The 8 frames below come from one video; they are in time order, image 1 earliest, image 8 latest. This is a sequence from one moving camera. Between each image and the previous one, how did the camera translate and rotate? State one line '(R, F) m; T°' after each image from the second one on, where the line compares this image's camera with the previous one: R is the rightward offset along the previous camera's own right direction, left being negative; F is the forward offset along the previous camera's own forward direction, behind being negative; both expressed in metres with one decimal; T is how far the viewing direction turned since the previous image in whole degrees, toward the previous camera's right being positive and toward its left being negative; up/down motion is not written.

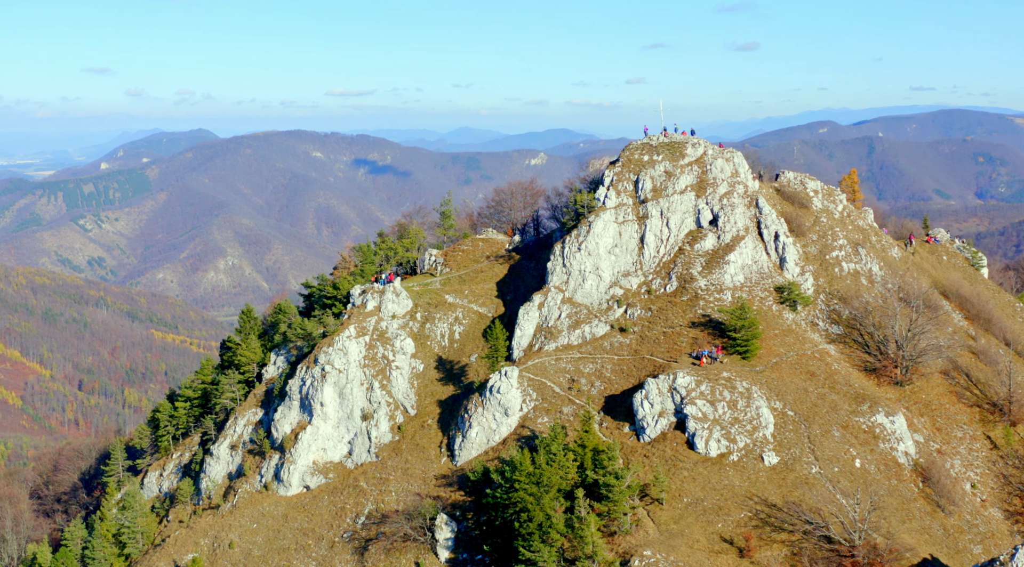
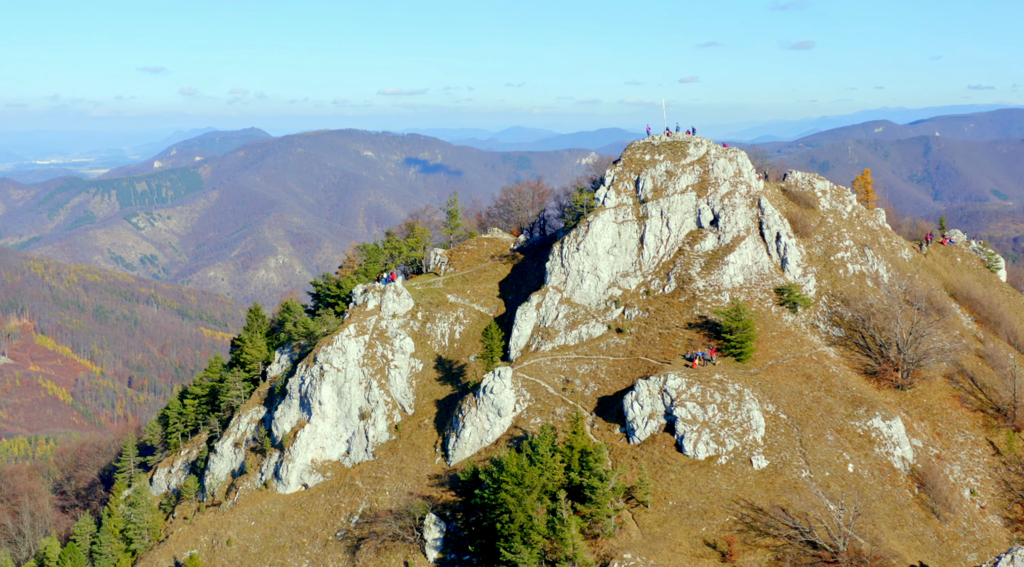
(+4.3, +0.7) m; -2°
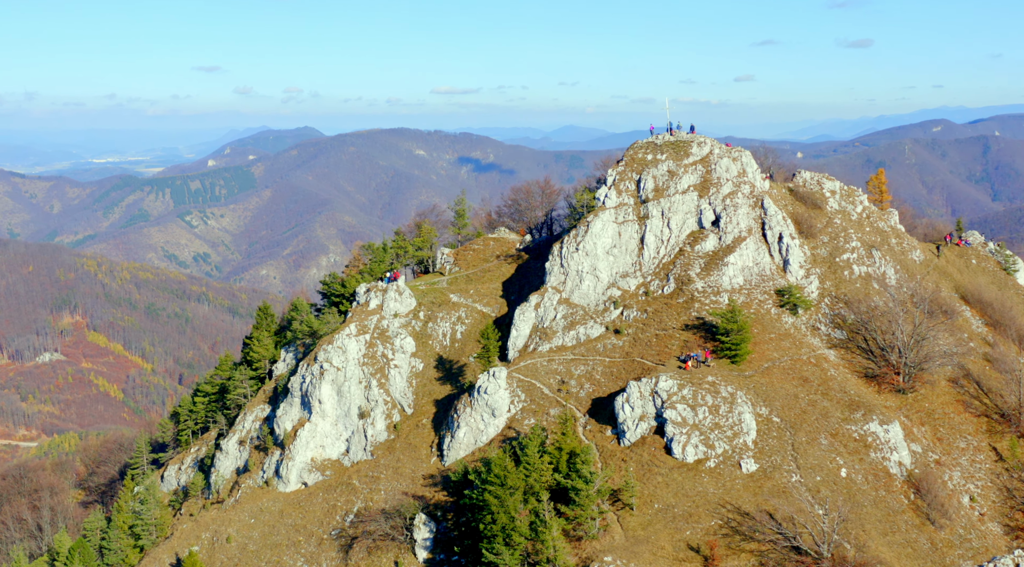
(+4.3, +0.7) m; -2°
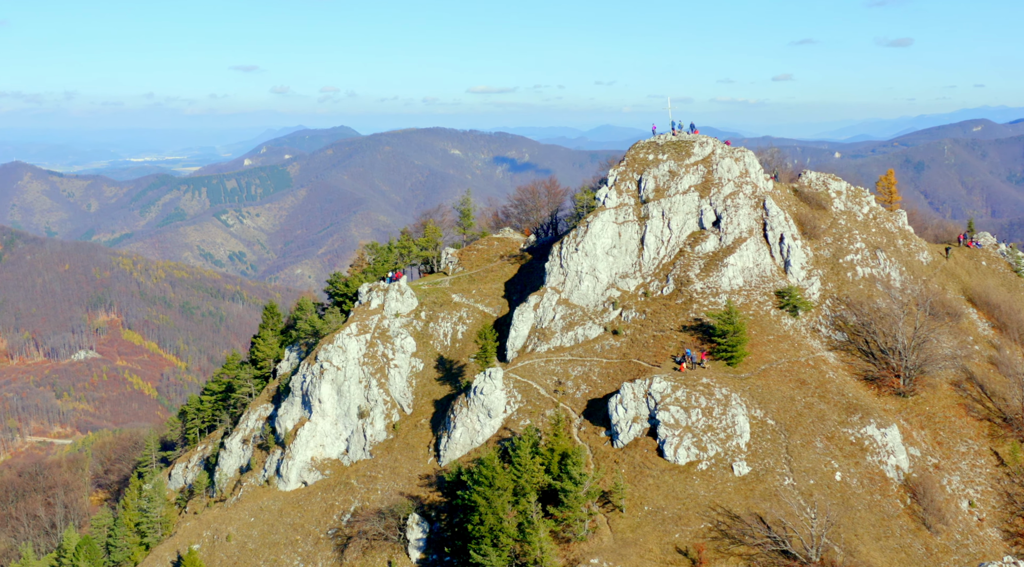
(+2.9, +0.4) m; -1°
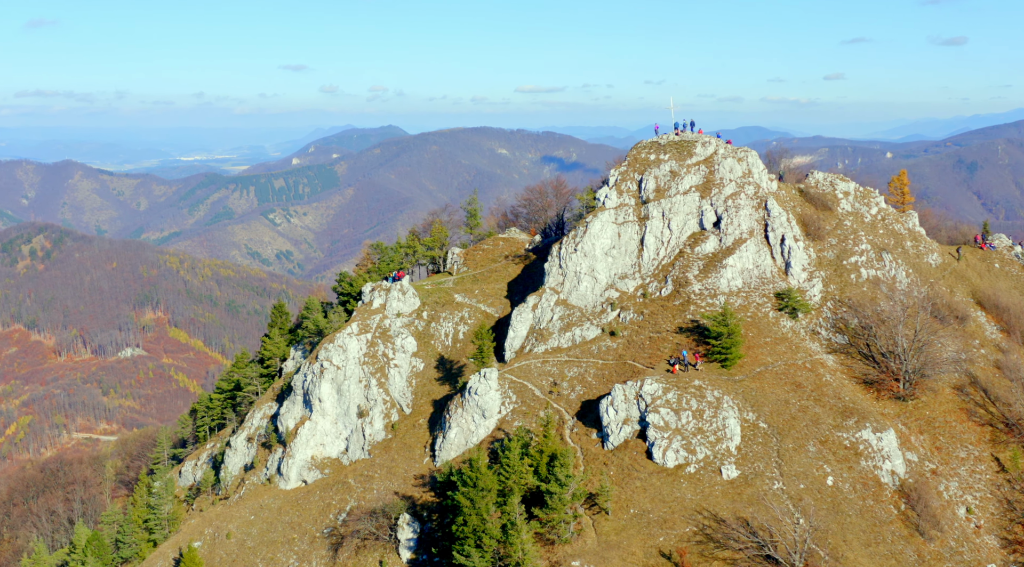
(+3.9, +0.5) m; -2°
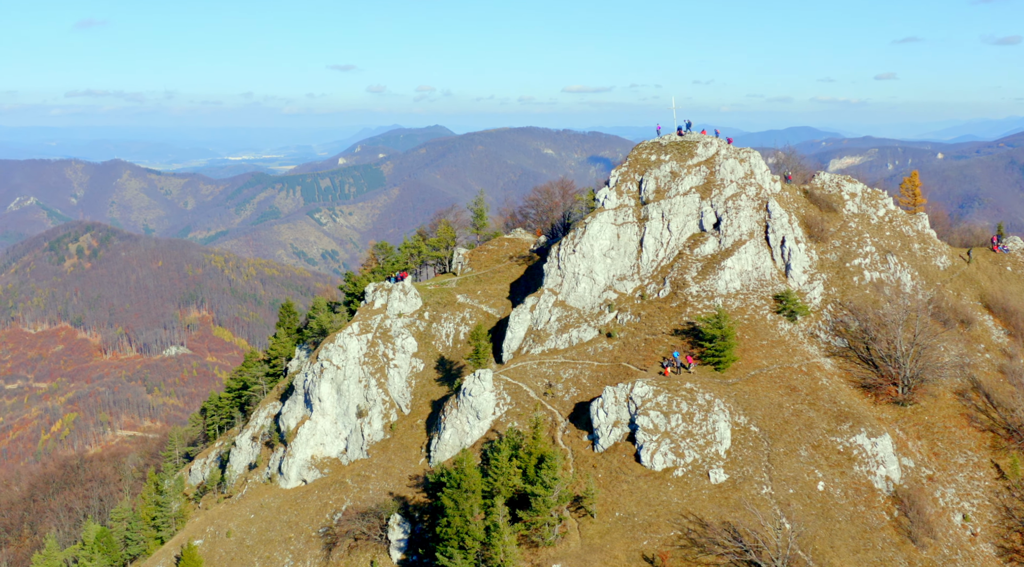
(+3.7, +0.4) m; -2°
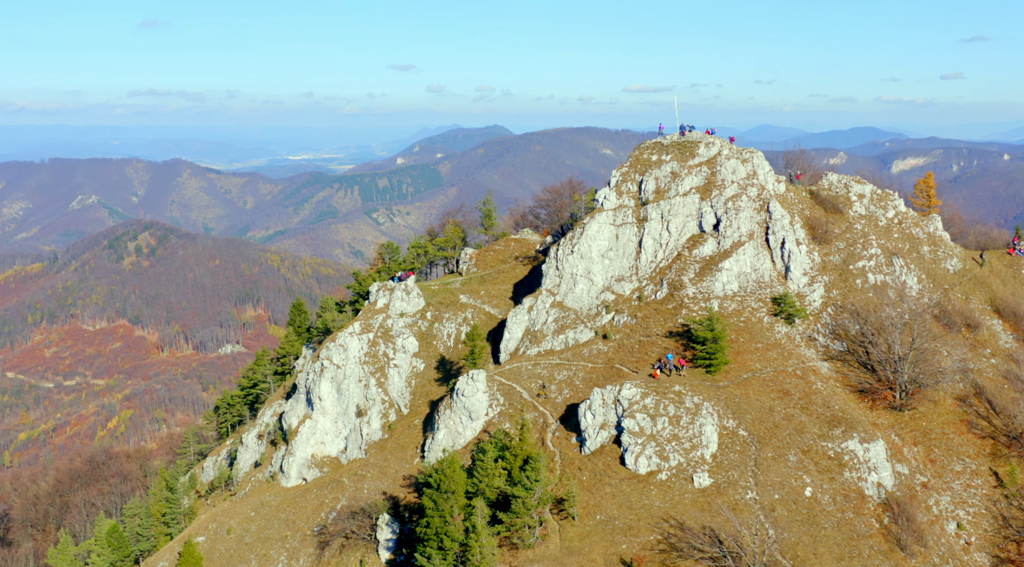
(+4.7, +0.5) m; -2°
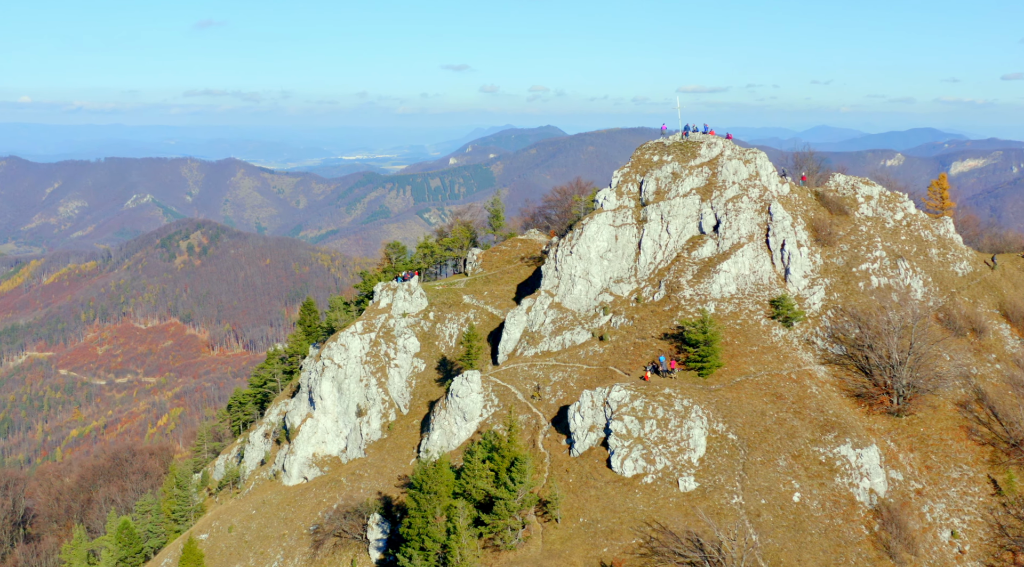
(+4.2, +0.3) m; -2°
